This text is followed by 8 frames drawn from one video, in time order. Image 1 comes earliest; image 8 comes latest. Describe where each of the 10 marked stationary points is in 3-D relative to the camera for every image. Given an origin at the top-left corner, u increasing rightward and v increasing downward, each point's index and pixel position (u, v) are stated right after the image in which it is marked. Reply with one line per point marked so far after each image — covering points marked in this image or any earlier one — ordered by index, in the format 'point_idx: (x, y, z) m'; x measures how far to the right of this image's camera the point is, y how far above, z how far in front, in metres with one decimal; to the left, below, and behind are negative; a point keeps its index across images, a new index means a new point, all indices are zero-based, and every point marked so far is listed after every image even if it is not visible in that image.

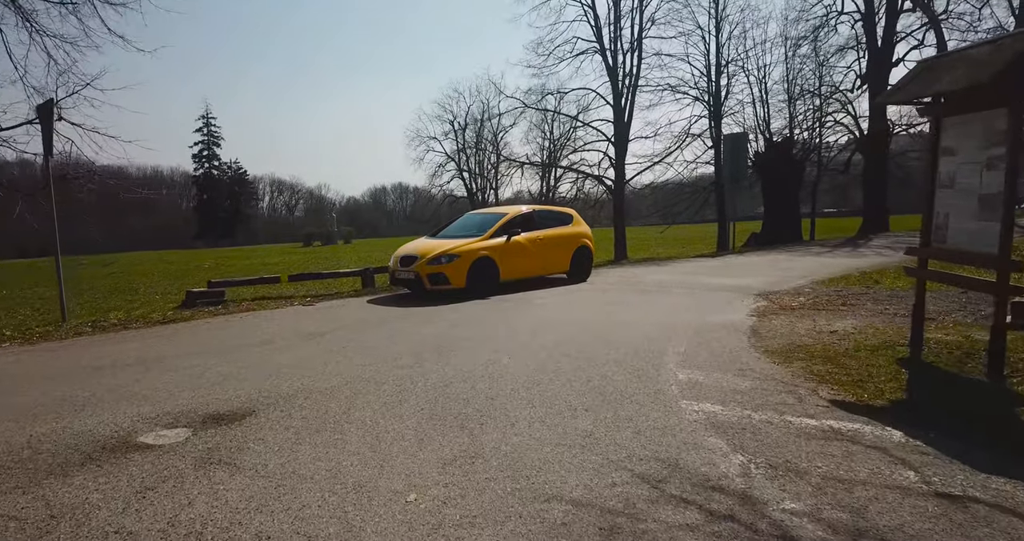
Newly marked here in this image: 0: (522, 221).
0: (+0.2, +0.8, +13.7) m
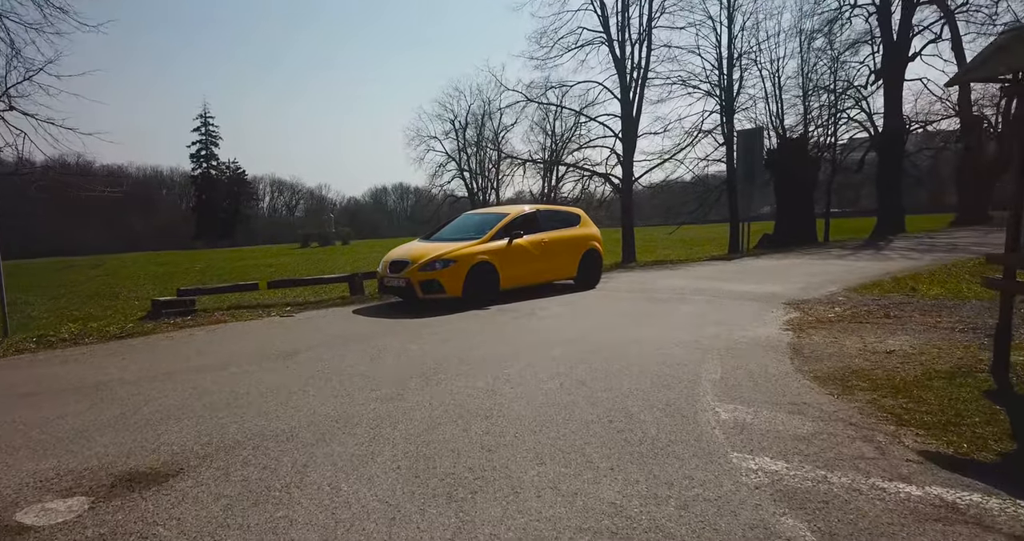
0: (+0.2, +0.7, +12.4) m
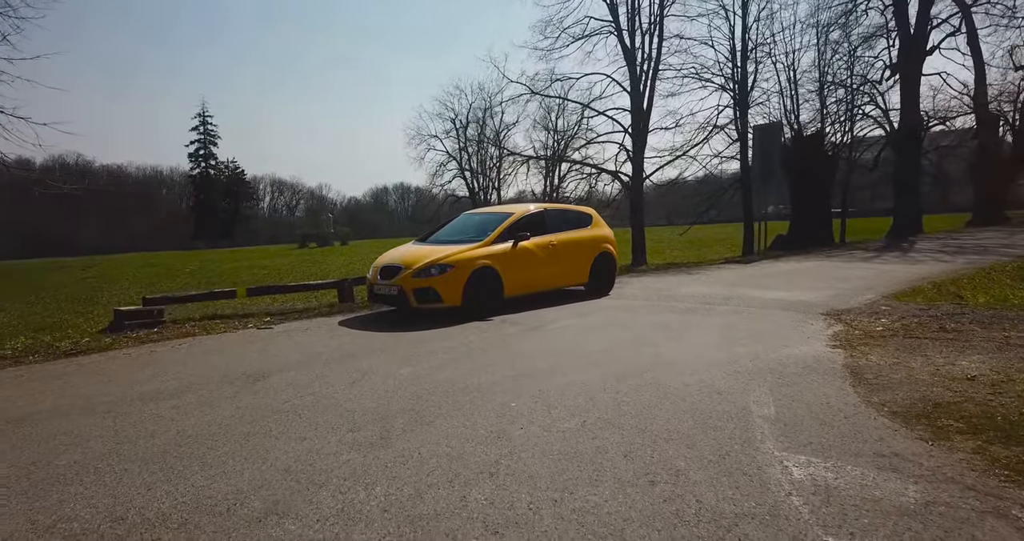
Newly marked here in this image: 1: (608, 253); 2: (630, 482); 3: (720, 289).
0: (+0.3, +0.7, +11.2) m
1: (+1.4, +0.2, +12.1) m
2: (+0.6, -1.1, +4.1) m
3: (+3.3, -0.3, +12.7) m
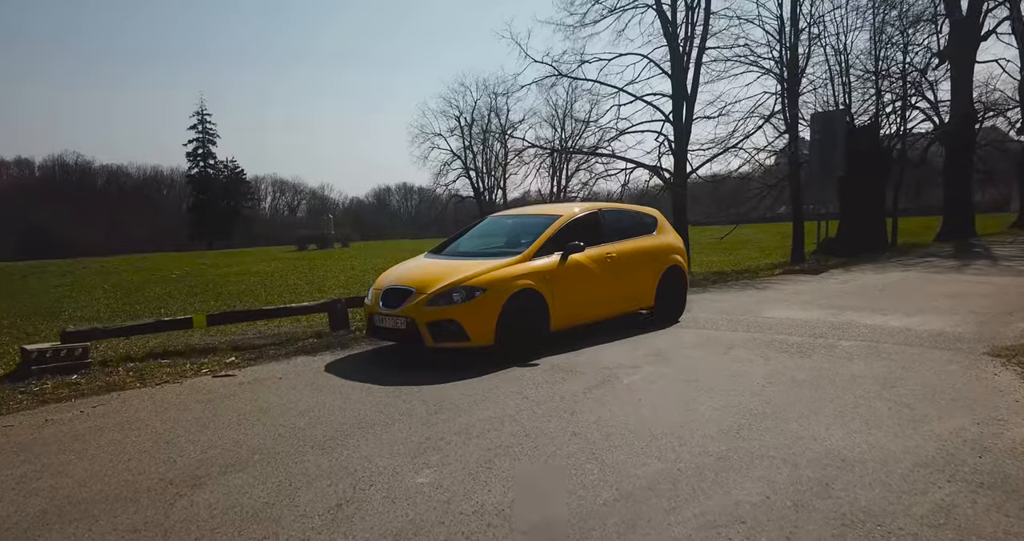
0: (+0.7, +0.4, +8.4) m
1: (+1.9, 0.0, +9.4) m
2: (+1.0, -1.3, +1.3) m
3: (+3.8, -0.5, +10.0) m
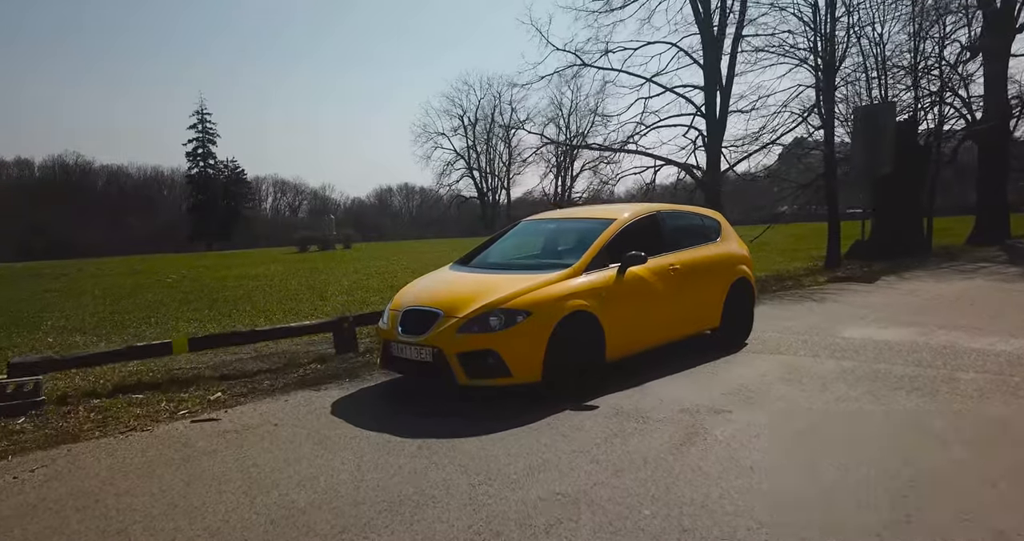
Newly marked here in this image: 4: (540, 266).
0: (+1.1, +0.3, +7.0) m
1: (+2.3, -0.1, +8.0) m
2: (+1.4, -1.4, -0.1) m
3: (+4.2, -0.6, +8.6) m
4: (+0.2, 0.0, +6.5) m
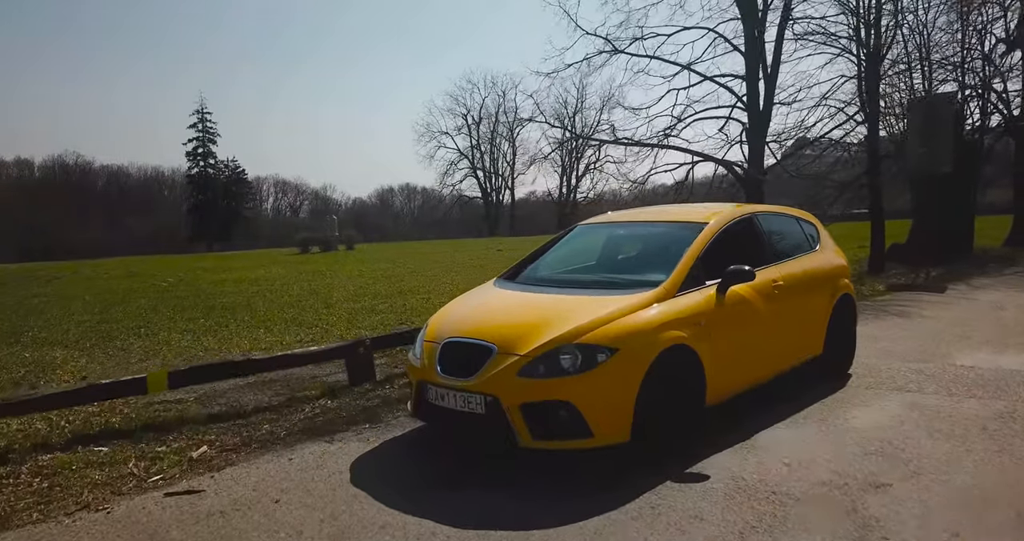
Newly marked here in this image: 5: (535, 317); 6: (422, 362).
0: (+1.5, +0.2, +5.6) m
1: (+2.7, -0.2, +6.5) m
2: (+1.8, -1.5, -1.5) m
3: (+4.6, -0.8, +7.1) m
4: (+0.7, -0.1, +5.1) m
5: (+0.1, -0.3, +4.6) m
6: (-0.5, -0.5, +4.8) m
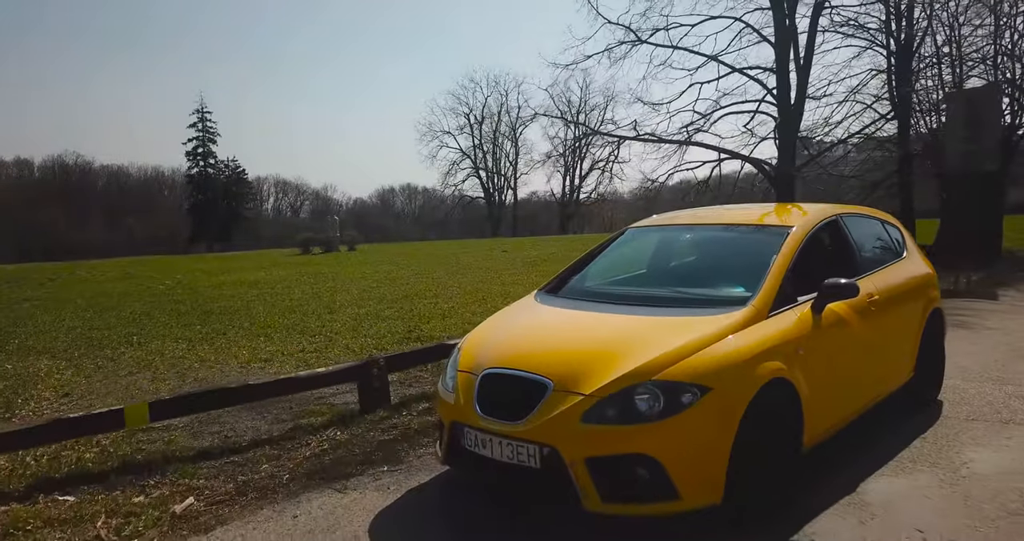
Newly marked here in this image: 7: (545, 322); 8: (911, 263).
0: (+1.8, +0.1, +4.7) m
1: (+3.0, -0.3, +5.6) m
2: (+2.1, -1.6, -2.4) m
3: (+4.9, -0.8, +6.2) m
4: (+0.9, -0.2, +4.2) m
5: (+0.4, -0.3, +3.7) m
6: (-0.3, -0.6, +3.9) m
7: (+0.2, -0.3, +4.3) m
8: (+2.8, +0.1, +5.6) m
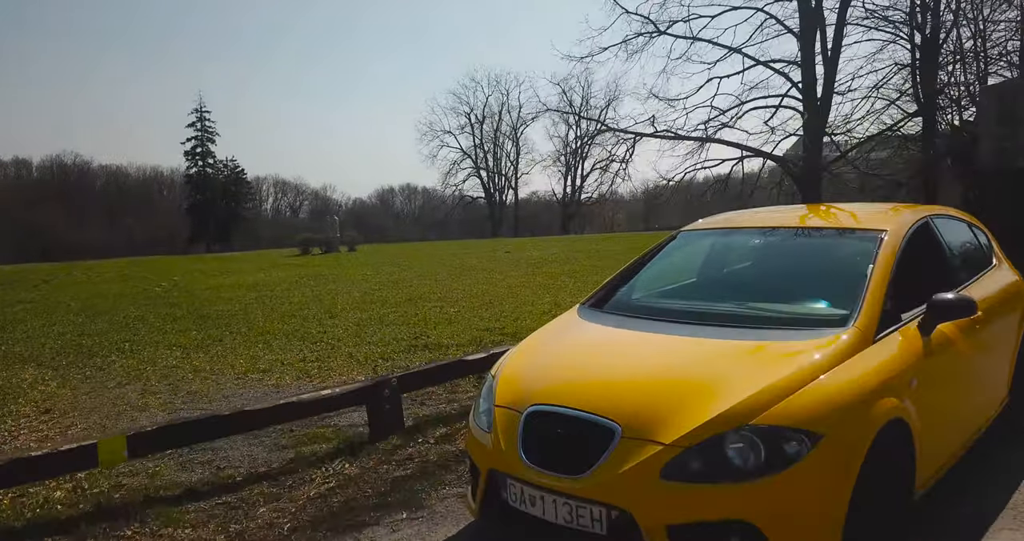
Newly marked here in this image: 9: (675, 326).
0: (+2.0, +0.1, +4.0) m
1: (+3.2, -0.4, +4.9) m
2: (+2.3, -1.7, -3.1) m
3: (+5.1, -0.9, +5.5) m
4: (+1.1, -0.2, +3.5) m
5: (+0.6, -0.4, +3.0) m
6: (-0.1, -0.7, +3.2) m
7: (+0.4, -0.3, +3.6) m
8: (+3.0, 0.0, +4.9) m
9: (+0.8, -0.3, +3.8) m
